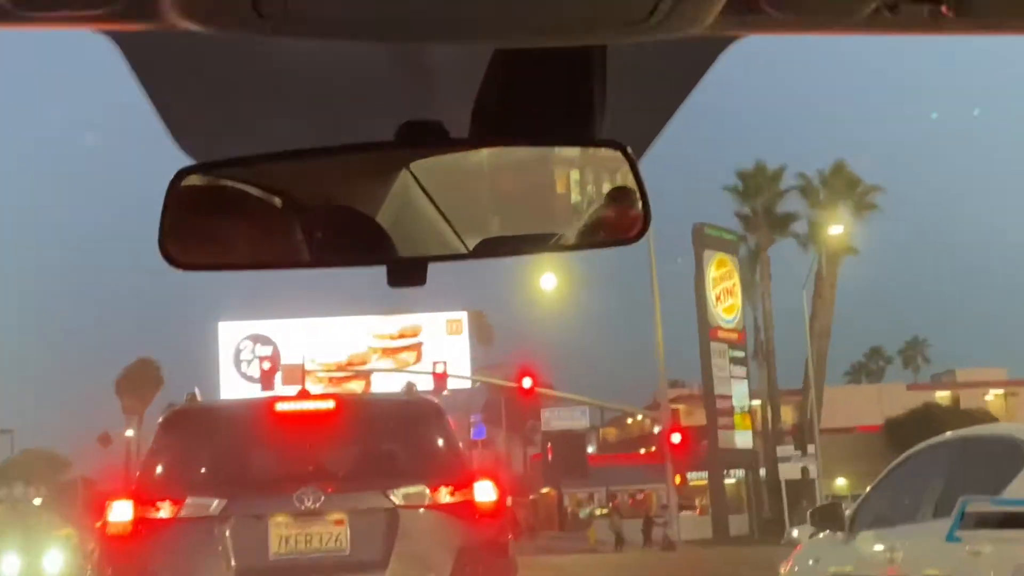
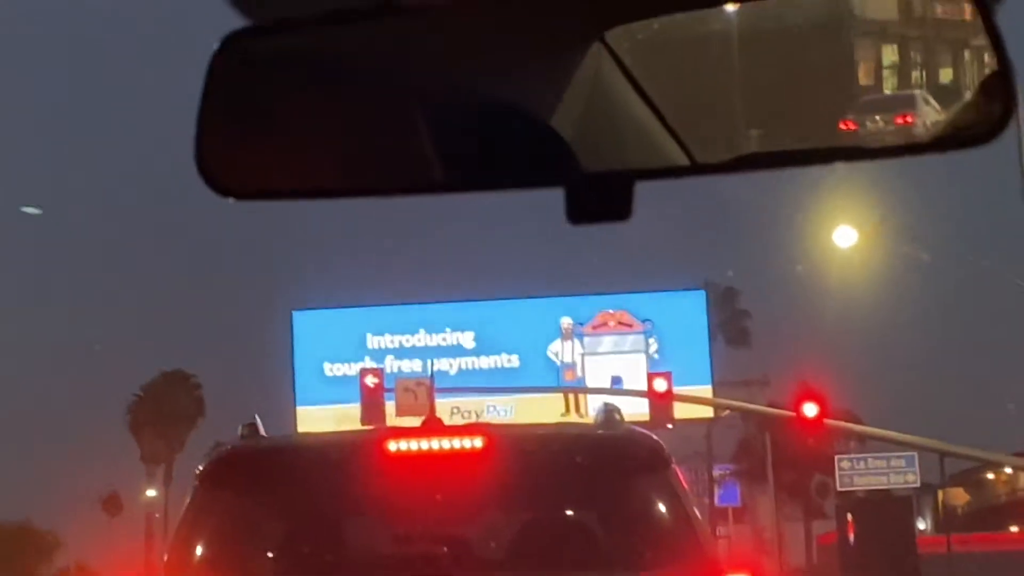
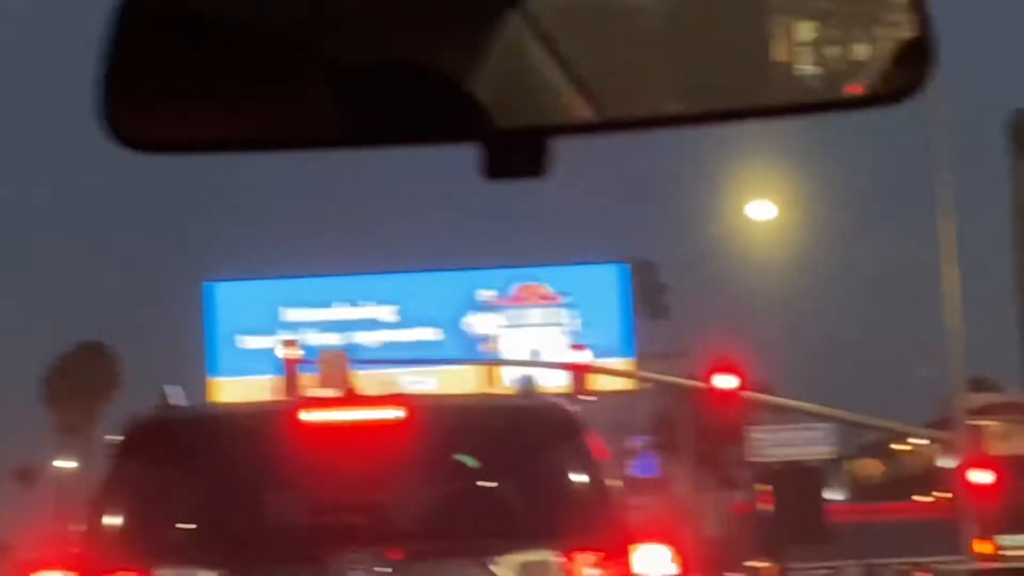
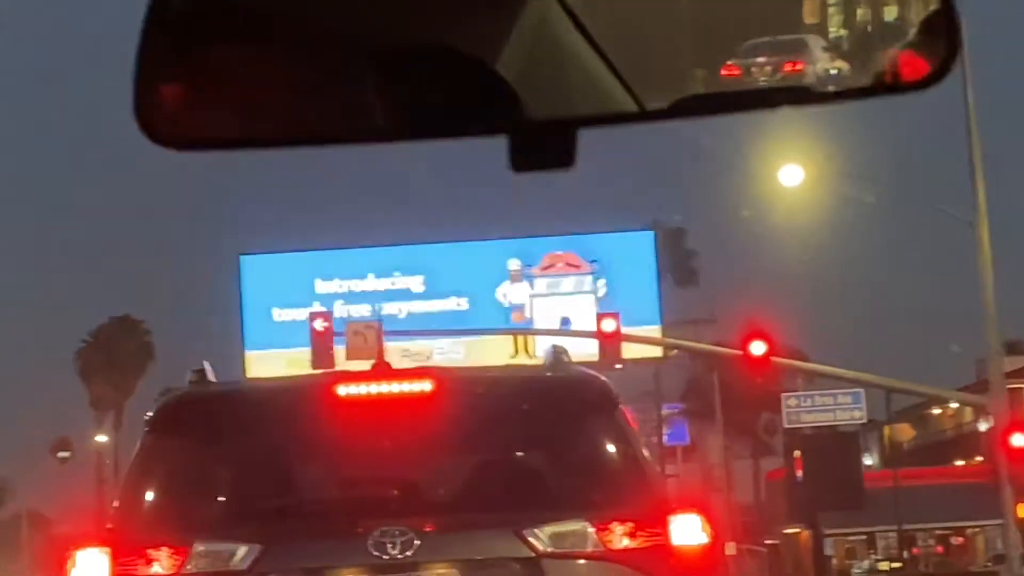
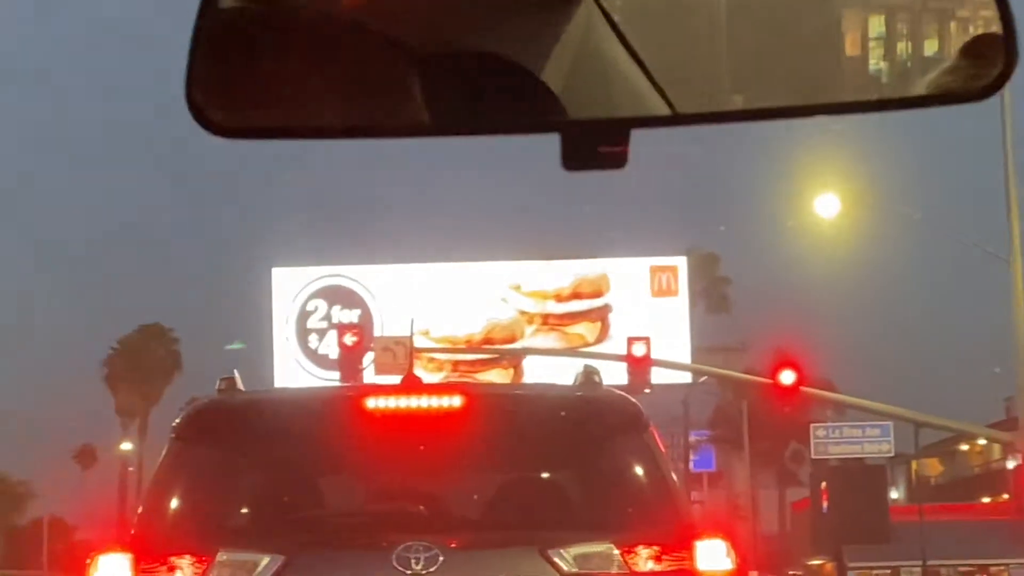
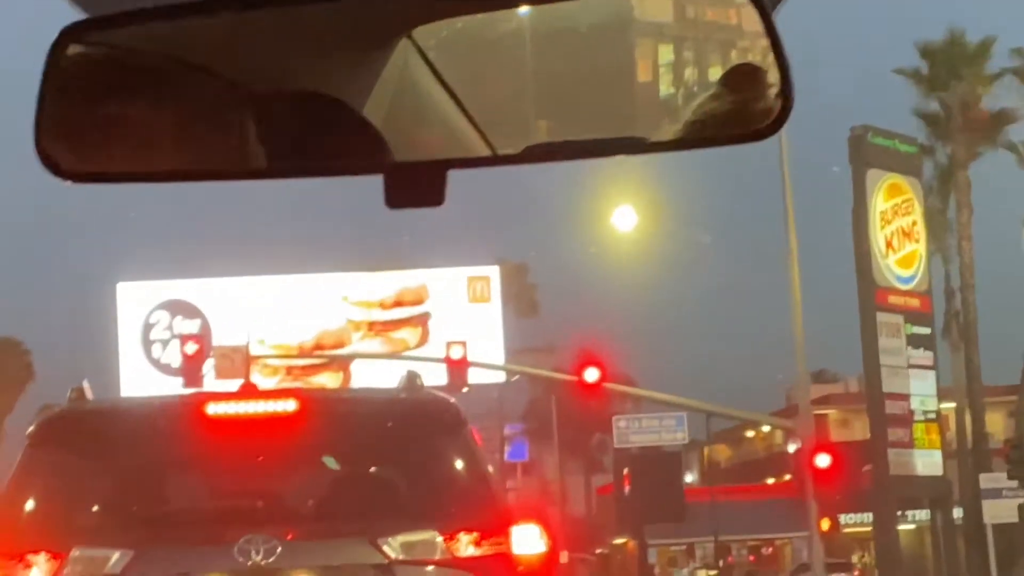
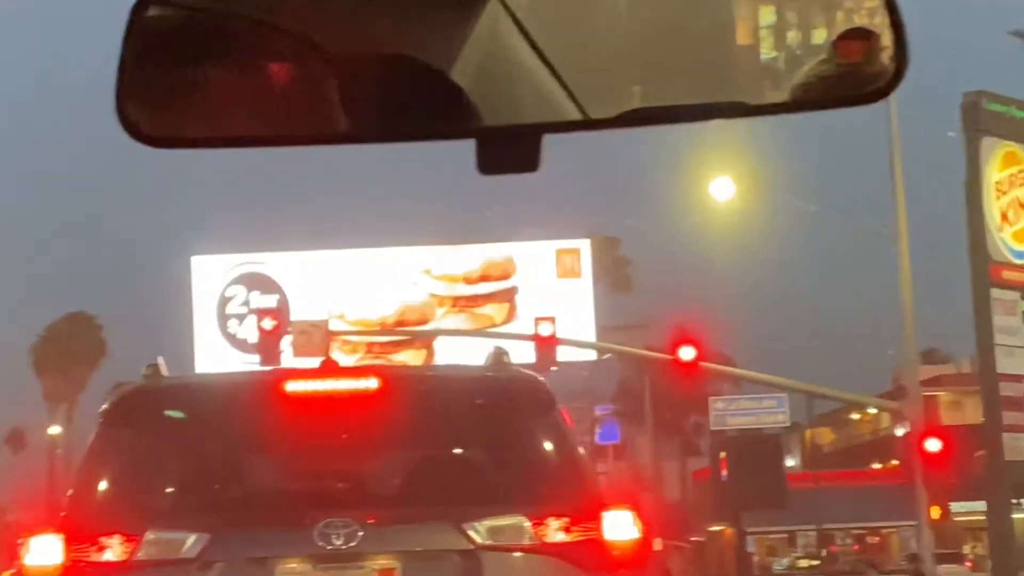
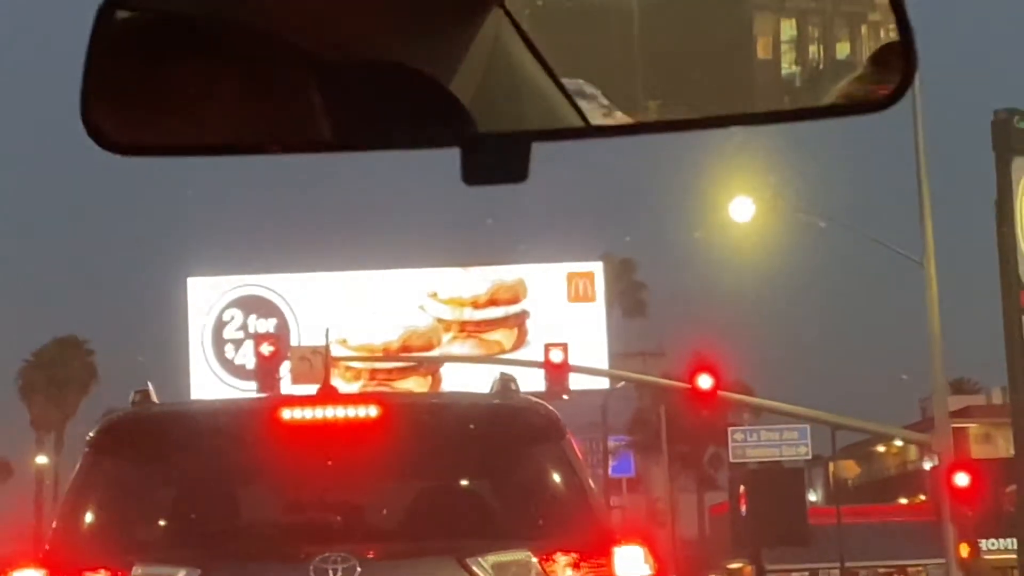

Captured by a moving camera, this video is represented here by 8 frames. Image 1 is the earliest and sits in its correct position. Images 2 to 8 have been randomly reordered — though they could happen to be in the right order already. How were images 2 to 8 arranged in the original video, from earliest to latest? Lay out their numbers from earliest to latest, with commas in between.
6, 7, 5, 8, 4, 2, 3
